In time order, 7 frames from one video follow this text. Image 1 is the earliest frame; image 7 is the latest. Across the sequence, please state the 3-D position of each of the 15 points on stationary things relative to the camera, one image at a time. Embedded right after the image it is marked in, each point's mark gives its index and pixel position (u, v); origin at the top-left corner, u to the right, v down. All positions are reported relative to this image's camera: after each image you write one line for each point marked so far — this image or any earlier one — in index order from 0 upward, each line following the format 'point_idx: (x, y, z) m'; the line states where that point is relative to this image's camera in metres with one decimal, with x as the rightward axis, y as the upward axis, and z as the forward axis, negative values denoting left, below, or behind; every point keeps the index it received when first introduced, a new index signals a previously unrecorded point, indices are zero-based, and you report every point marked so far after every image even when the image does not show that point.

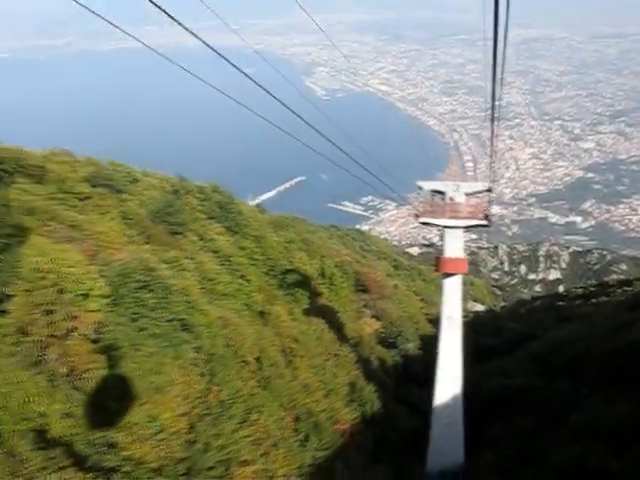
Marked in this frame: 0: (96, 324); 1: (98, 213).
0: (-2.0, -0.8, +7.0) m
1: (-3.2, +0.4, +11.1) m
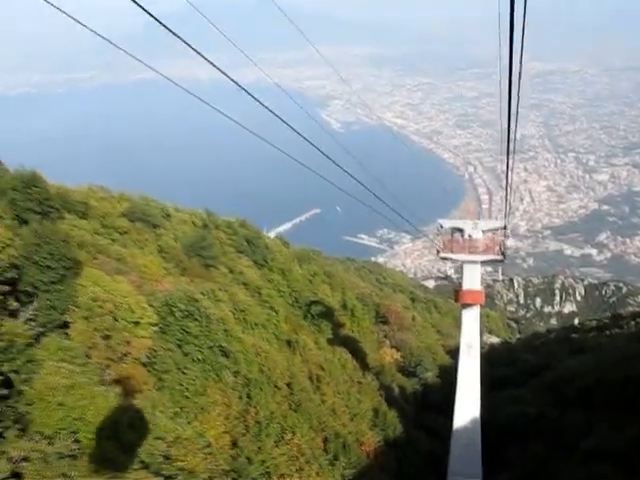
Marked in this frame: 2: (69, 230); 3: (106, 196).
0: (-1.7, -1.1, +7.8) m
1: (-2.8, -0.1, +11.8) m
2: (-3.2, +0.2, +10.1) m
3: (-3.8, +0.8, +13.8) m
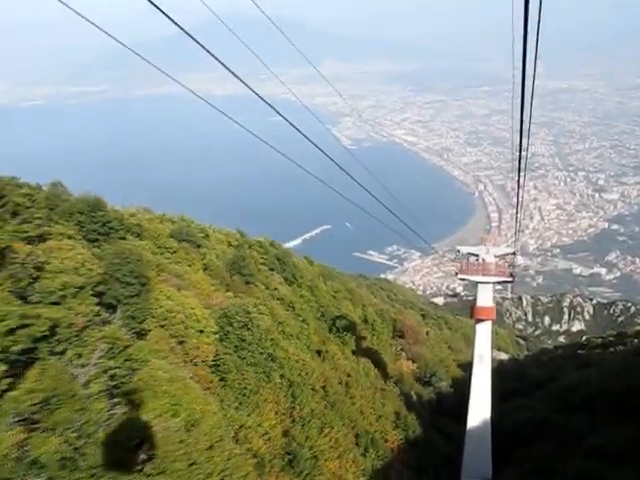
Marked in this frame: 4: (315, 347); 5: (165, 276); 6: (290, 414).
0: (-1.3, -1.4, +9.2) m
1: (-2.3, -0.4, +13.3) m
2: (-2.7, -0.1, +11.6) m
3: (-3.3, +0.4, +15.3) m
4: (-0.1, -1.8, +13.1) m
5: (-2.2, -0.5, +11.0) m
6: (-0.4, -2.1, +9.5) m
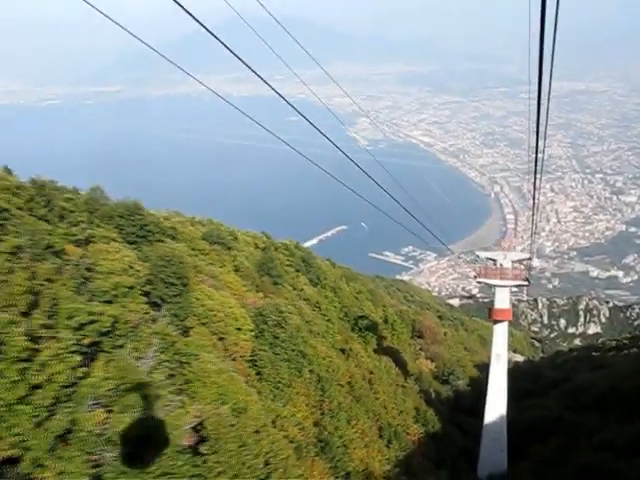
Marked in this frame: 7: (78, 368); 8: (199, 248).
0: (-0.9, -1.4, +10.0) m
1: (-1.9, -0.4, +14.1) m
2: (-2.3, -0.2, +12.4) m
3: (-2.8, +0.4, +16.1) m
4: (+0.3, -1.8, +13.9) m
5: (-1.8, -0.5, +11.7) m
6: (0.0, -2.2, +10.2) m
7: (-2.0, -1.0, +6.3) m
8: (-2.2, -0.1, +14.4) m
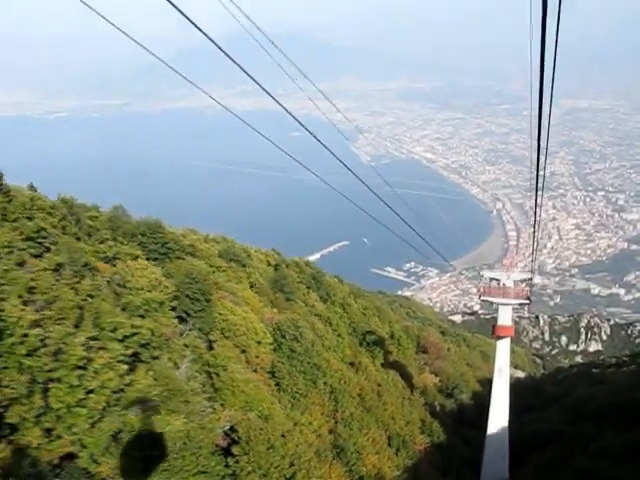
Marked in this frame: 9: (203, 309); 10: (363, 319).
0: (-0.7, -1.7, +10.7) m
1: (-1.6, -0.8, +14.8) m
2: (-2.1, -0.5, +13.1) m
3: (-2.5, 0.0, +16.8) m
4: (+0.5, -2.2, +14.6) m
5: (-1.6, -0.8, +12.5) m
6: (+0.2, -2.4, +10.9) m
7: (-1.8, -1.2, +7.1) m
8: (-2.0, -0.4, +15.1) m
9: (-1.6, -1.0, +10.8) m
10: (+1.0, -1.9, +18.8) m
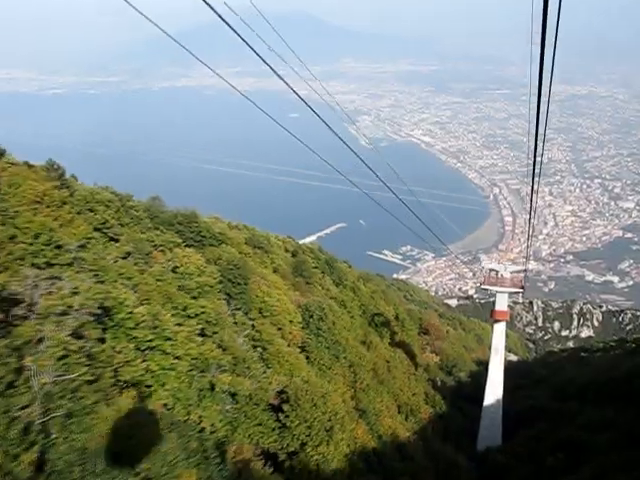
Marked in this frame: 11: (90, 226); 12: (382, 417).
0: (-0.3, -1.6, +12.5) m
1: (-1.3, -0.5, +16.6) m
2: (-1.7, -0.3, +14.8) m
3: (-2.2, +0.3, +18.6) m
4: (+0.9, -2.0, +16.4) m
5: (-1.2, -0.7, +14.2) m
6: (+0.6, -2.3, +12.7) m
7: (-1.4, -1.2, +8.8) m
8: (-1.6, -0.2, +16.9) m
9: (-1.2, -0.8, +12.5) m
10: (+1.3, -1.6, +20.6) m
11: (-3.4, +0.2, +11.6) m
12: (+0.9, -2.7, +12.0) m
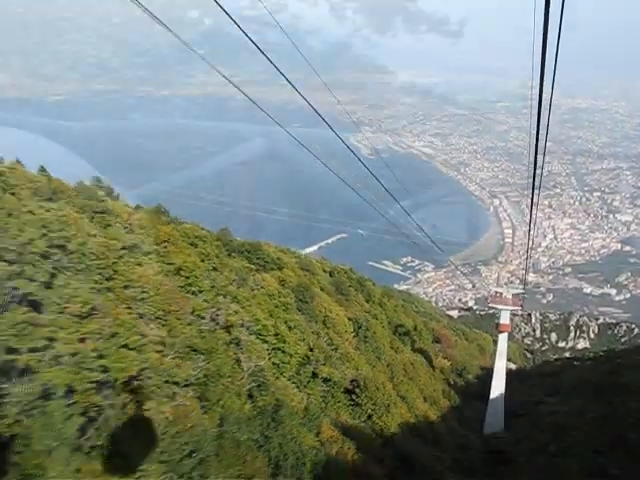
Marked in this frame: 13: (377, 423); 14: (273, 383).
0: (+0.7, -2.2, +16.5) m
1: (-0.2, -1.2, +20.7) m
2: (-0.7, -0.9, +18.9) m
3: (-1.1, -0.4, +22.6) m
4: (+1.9, -2.7, +20.4) m
5: (-0.2, -1.3, +18.3) m
6: (+1.6, -3.0, +16.7) m
7: (-0.3, -1.8, +12.9) m
8: (-0.6, -0.9, +20.9) m
9: (-0.2, -1.4, +16.6) m
10: (+2.4, -2.3, +24.6) m
11: (-2.4, -0.4, +15.7) m
12: (+1.9, -3.3, +16.0) m
13: (+0.9, -3.0, +12.7) m
14: (-0.6, -1.9, +10.1) m
